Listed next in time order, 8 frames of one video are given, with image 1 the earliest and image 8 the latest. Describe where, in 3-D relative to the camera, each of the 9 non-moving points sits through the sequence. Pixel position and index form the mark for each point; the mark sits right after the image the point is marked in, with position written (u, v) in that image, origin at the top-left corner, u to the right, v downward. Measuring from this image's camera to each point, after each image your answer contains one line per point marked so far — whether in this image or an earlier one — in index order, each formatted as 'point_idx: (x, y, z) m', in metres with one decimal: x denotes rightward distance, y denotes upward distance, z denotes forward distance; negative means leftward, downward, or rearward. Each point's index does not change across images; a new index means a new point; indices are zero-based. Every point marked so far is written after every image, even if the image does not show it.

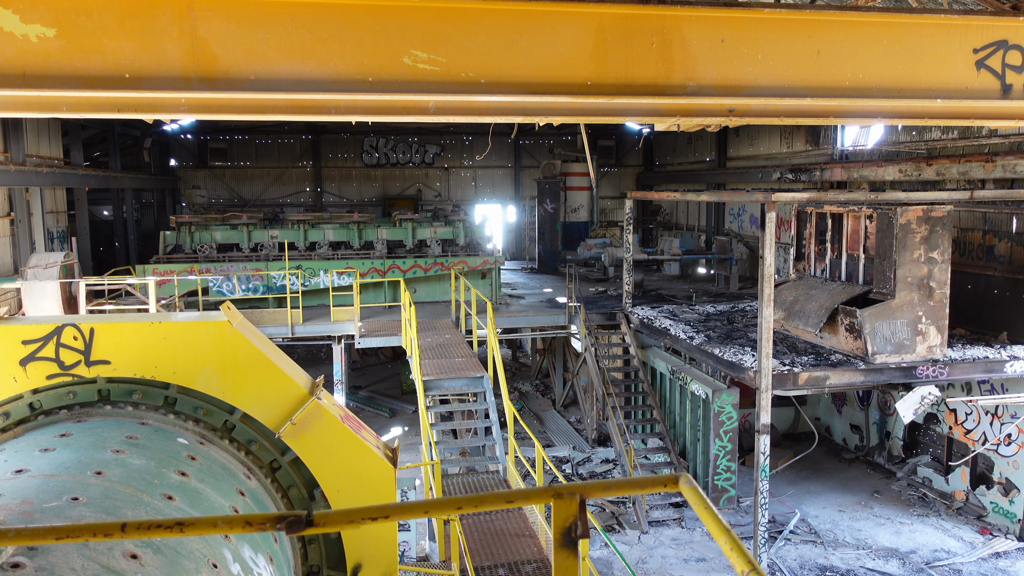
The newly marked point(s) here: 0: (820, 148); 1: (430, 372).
0: (+6.2, +2.8, +16.1) m
1: (-1.0, -1.1, +10.1) m
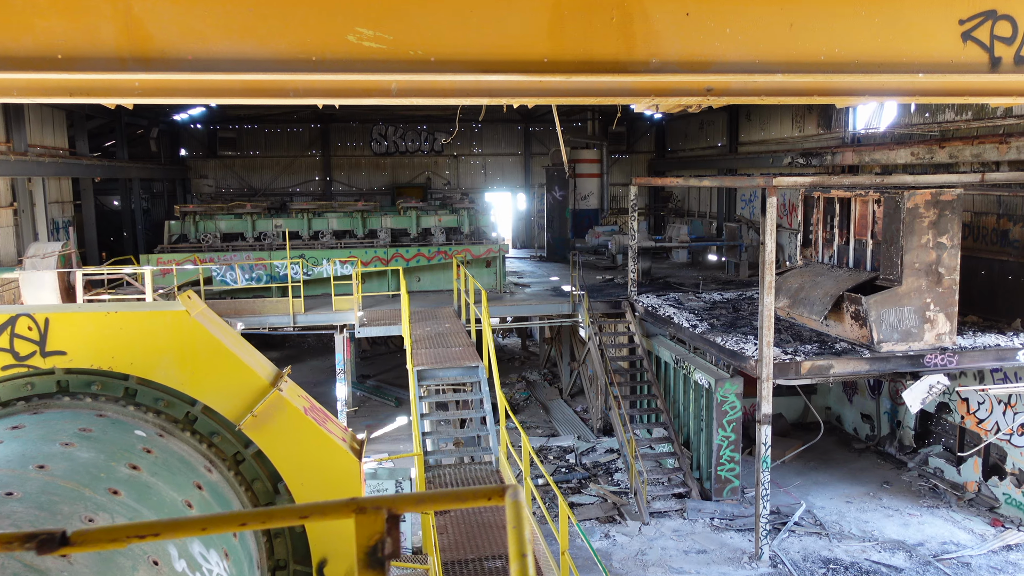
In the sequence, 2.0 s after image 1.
0: (+6.3, +3.1, +15.7) m
1: (-1.1, -0.9, +10.0) m
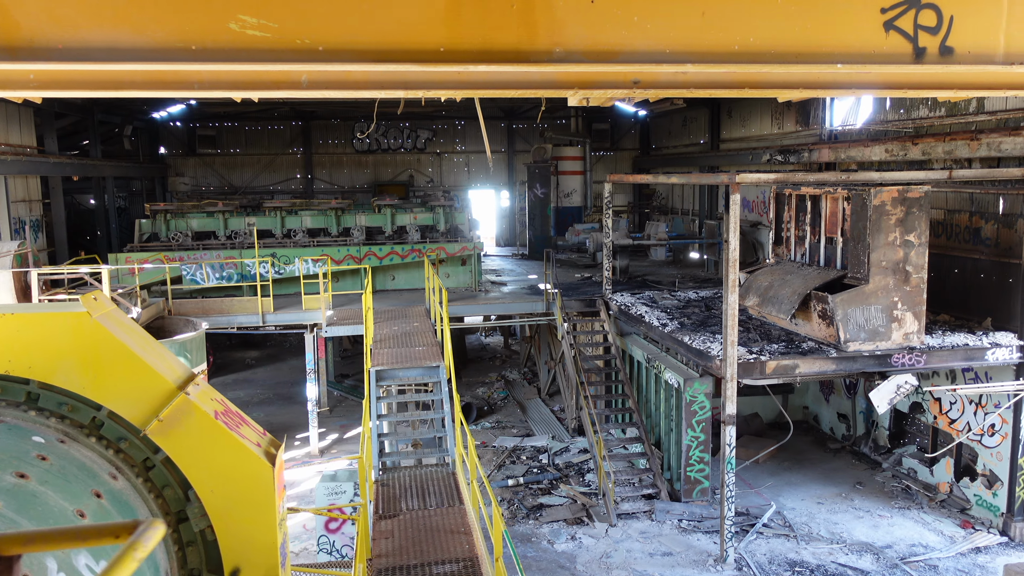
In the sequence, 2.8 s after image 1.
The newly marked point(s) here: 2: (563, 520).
0: (+5.8, +3.1, +15.6) m
1: (-1.6, -0.9, +9.8) m
2: (+0.7, -3.3, +11.2) m
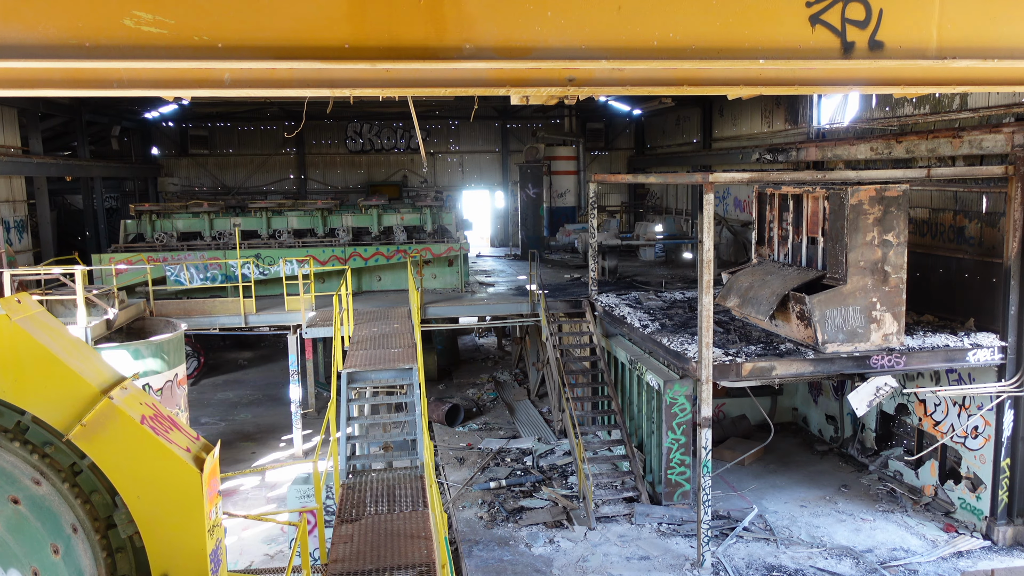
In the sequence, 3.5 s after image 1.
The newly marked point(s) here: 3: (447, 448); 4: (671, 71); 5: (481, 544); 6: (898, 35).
0: (+5.6, +3.1, +15.4) m
1: (-1.9, -0.9, +9.8) m
2: (+0.4, -3.3, +11.1) m
3: (-1.2, -2.9, +14.3) m
4: (+0.9, +1.2, +4.5) m
5: (-0.4, -3.4, +10.6) m
6: (+1.9, +1.3, +4.0) m
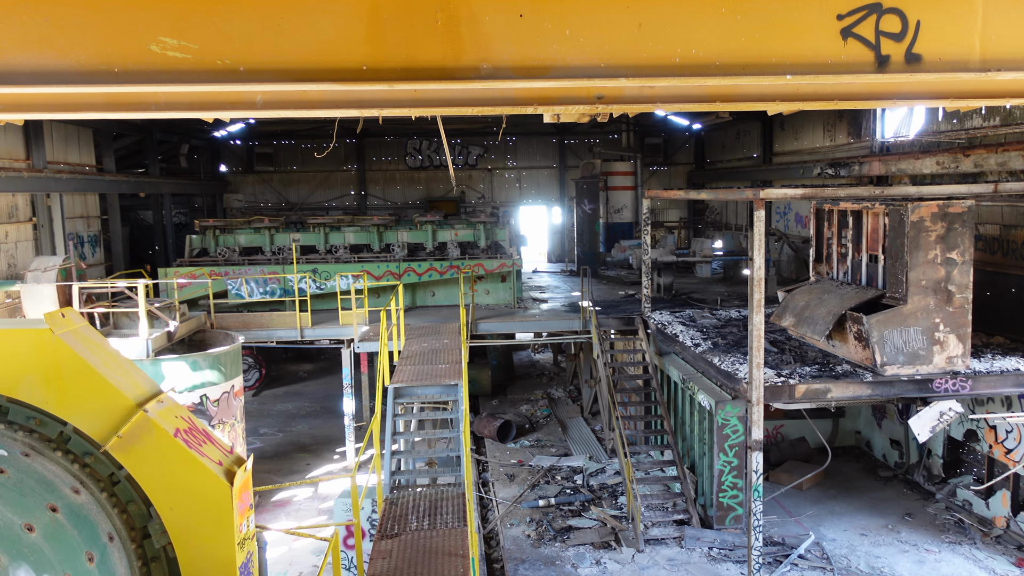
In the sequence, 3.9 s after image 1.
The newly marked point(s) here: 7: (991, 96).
0: (+6.6, +2.8, +15.0) m
1: (-1.3, -1.1, +9.8) m
2: (+1.1, -3.5, +10.9) m
3: (-0.3, -3.2, +14.2) m
4: (+1.1, +1.1, +4.5) m
5: (+0.2, -3.6, +10.5) m
6: (+2.0, +1.1, +3.8) m
7: (+2.6, +1.0, +4.3) m
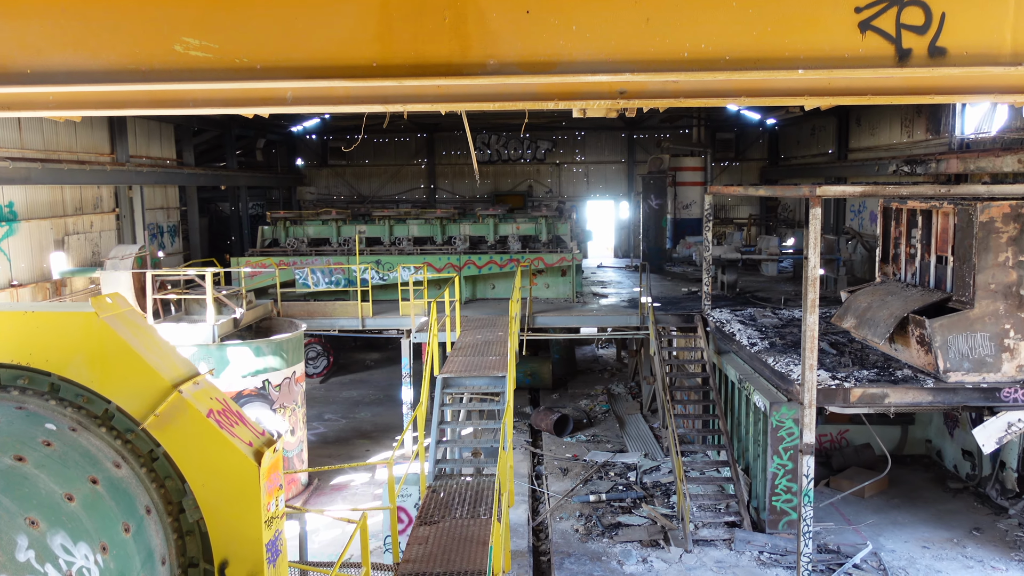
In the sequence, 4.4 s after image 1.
0: (+7.7, +2.7, +14.3) m
1: (-0.7, -1.0, +10.0) m
2: (+1.7, -3.5, +10.9) m
3: (+0.7, -3.1, +14.3) m
4: (+1.2, +1.1, +4.4) m
5: (+0.8, -3.6, +10.5) m
6: (+2.0, +1.1, +3.6) m
7: (+2.7, +1.0, +4.1) m
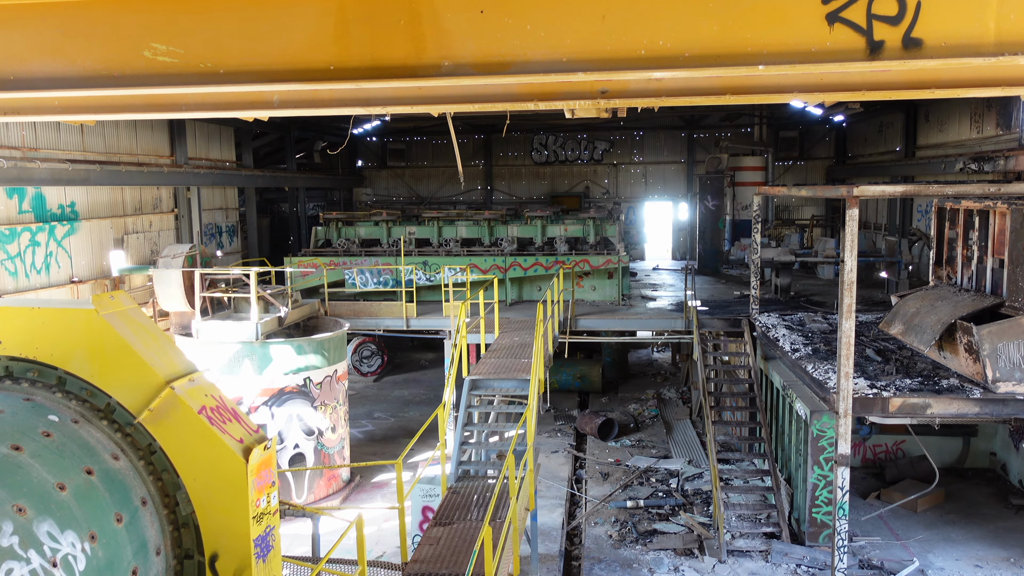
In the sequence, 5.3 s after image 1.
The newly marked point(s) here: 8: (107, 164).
0: (+8.5, +2.6, +13.5) m
1: (-0.3, -1.0, +10.0) m
2: (+2.1, -3.5, +10.6) m
3: (+1.5, -3.1, +14.2) m
4: (+1.1, +1.1, +4.2) m
5: (+1.2, -3.6, +10.4) m
6: (+1.8, +1.1, +3.4) m
7: (+2.5, +1.0, +3.8) m
8: (-6.5, +2.0, +12.7) m
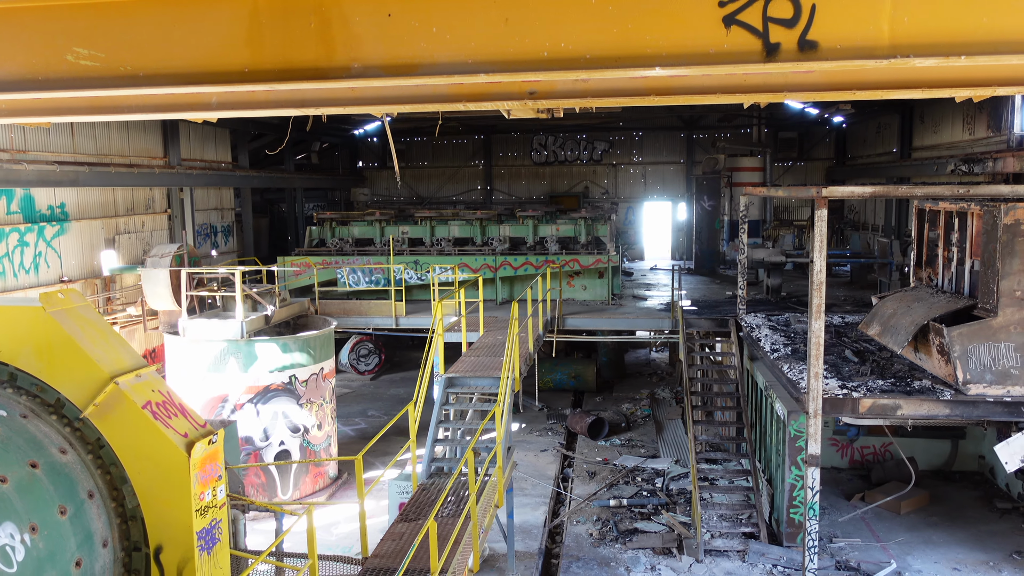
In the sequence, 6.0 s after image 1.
0: (+8.3, +2.6, +13.4) m
1: (-0.6, -1.0, +10.1) m
2: (+1.9, -3.5, +10.7) m
3: (+1.2, -3.1, +14.2) m
4: (+0.7, +1.1, +4.3) m
5: (+0.9, -3.6, +10.4) m
6: (+1.4, +1.1, +3.4) m
7: (+2.1, +1.0, +3.8) m
8: (-6.7, +2.0, +12.8) m
